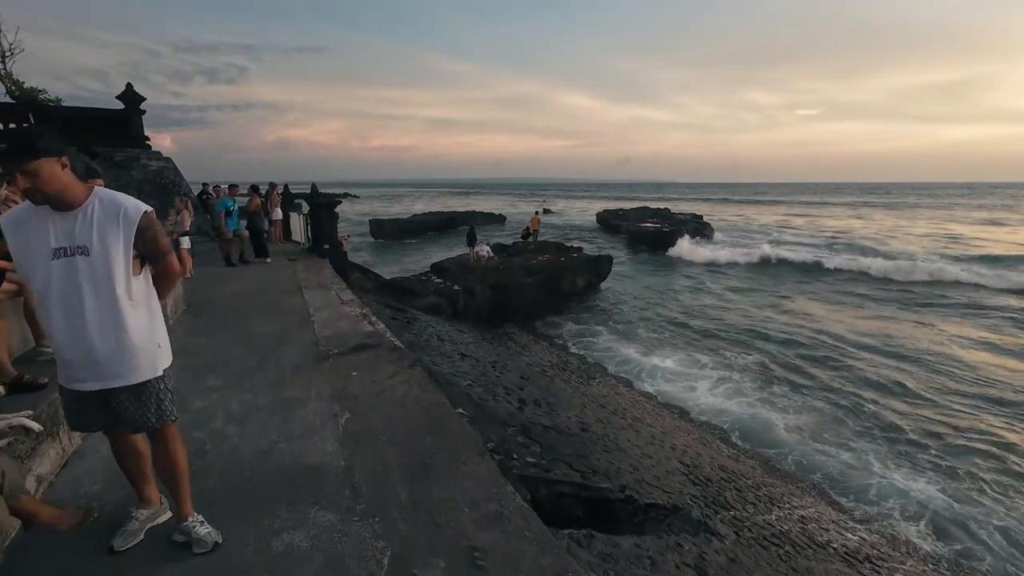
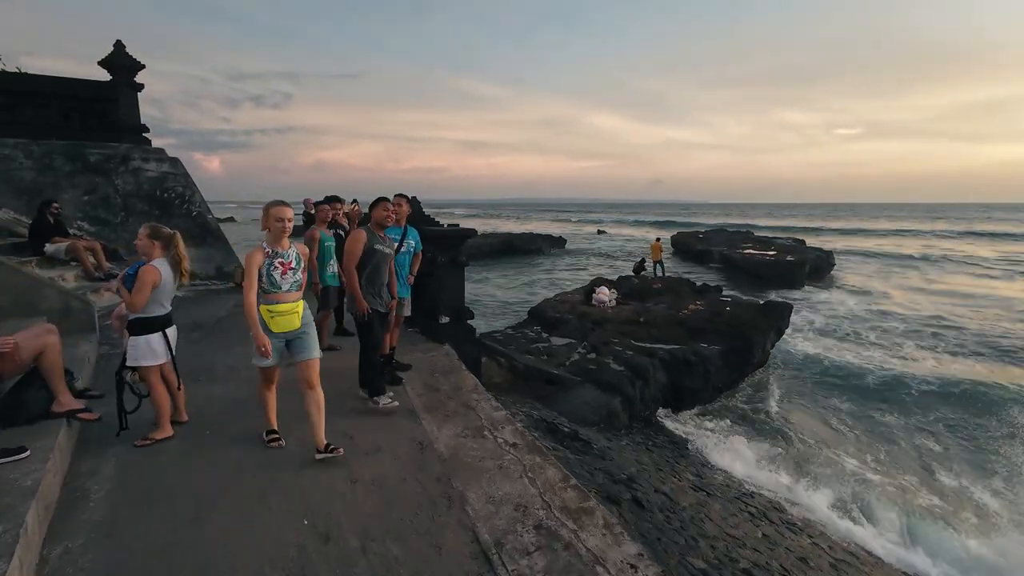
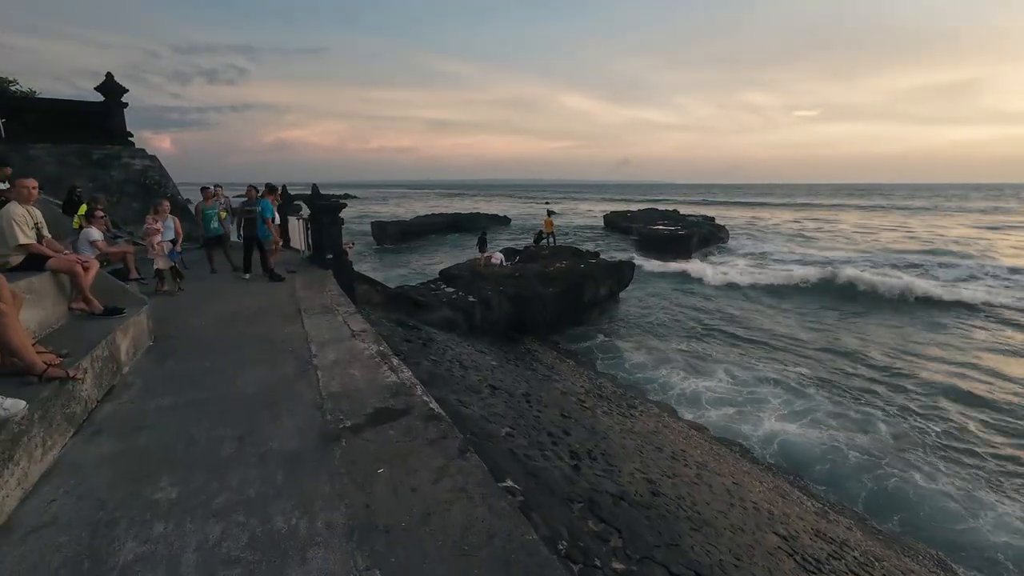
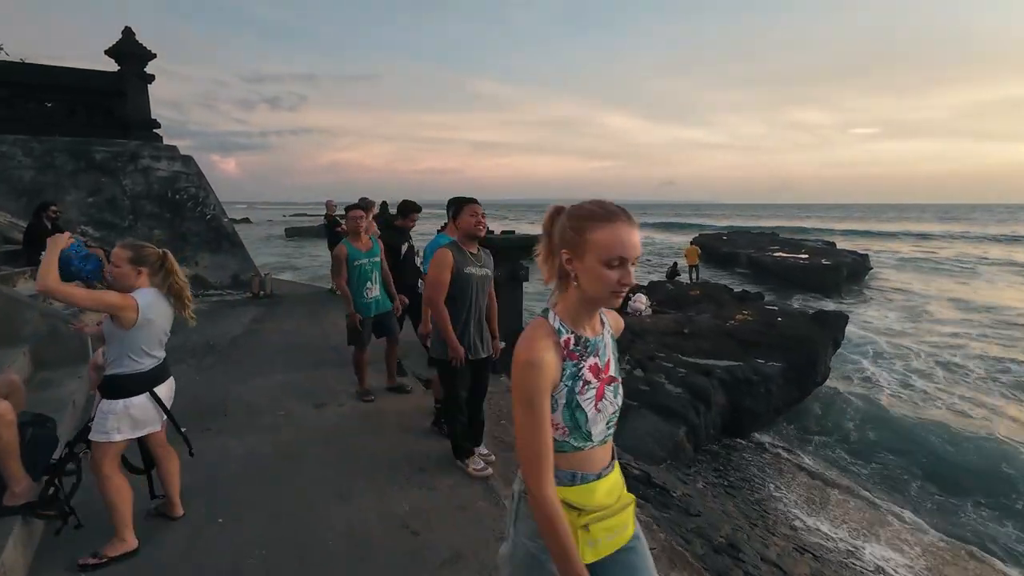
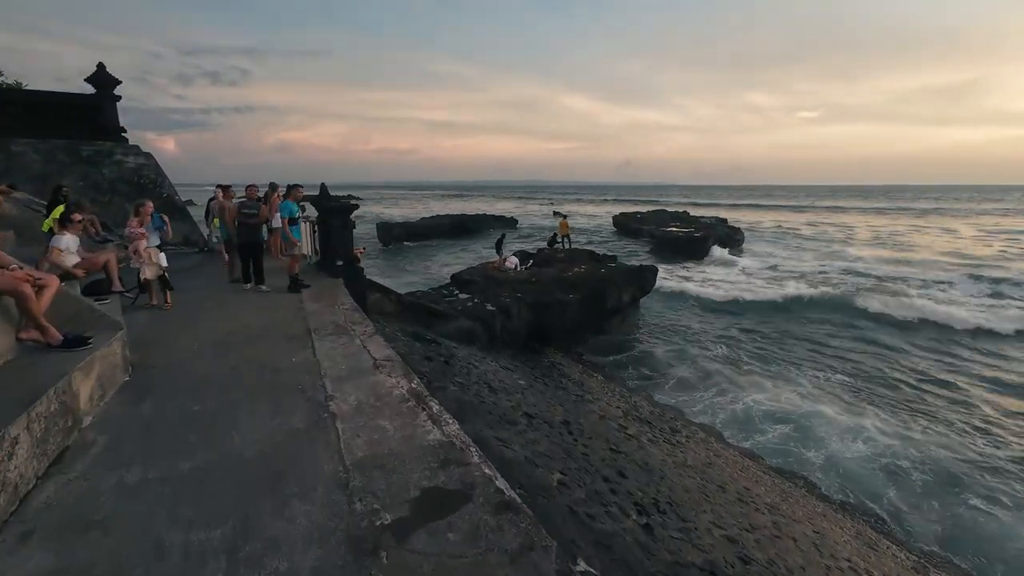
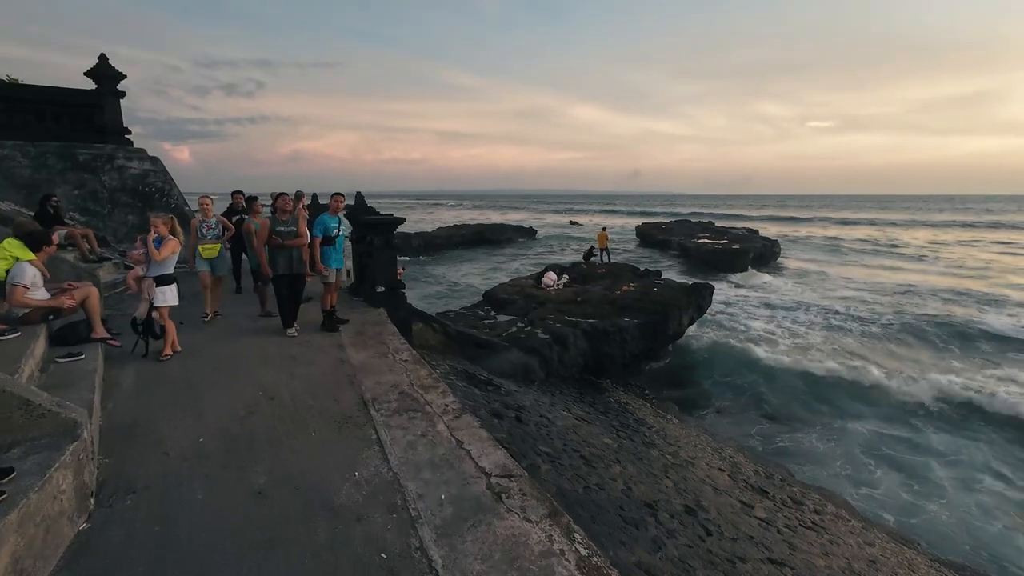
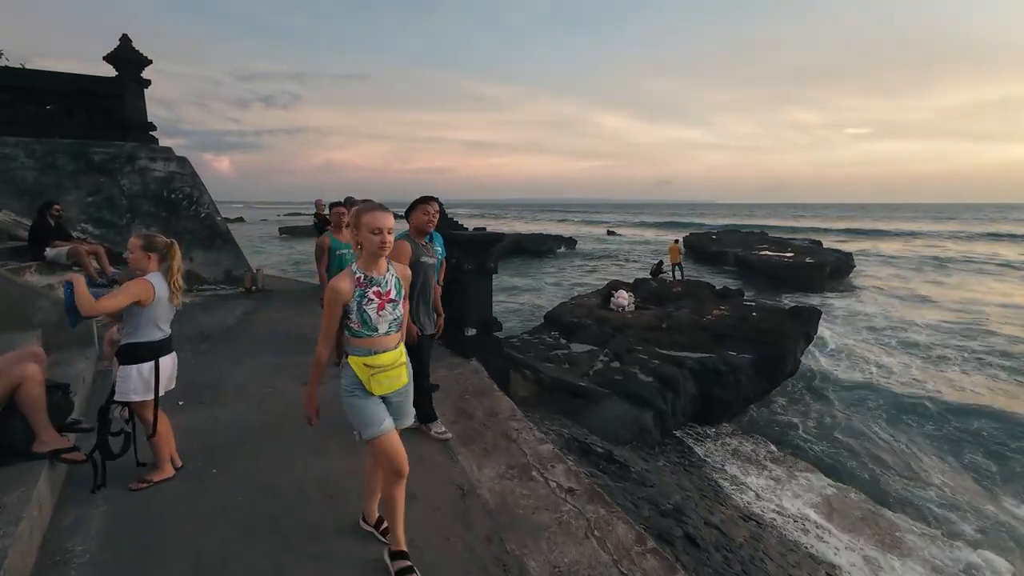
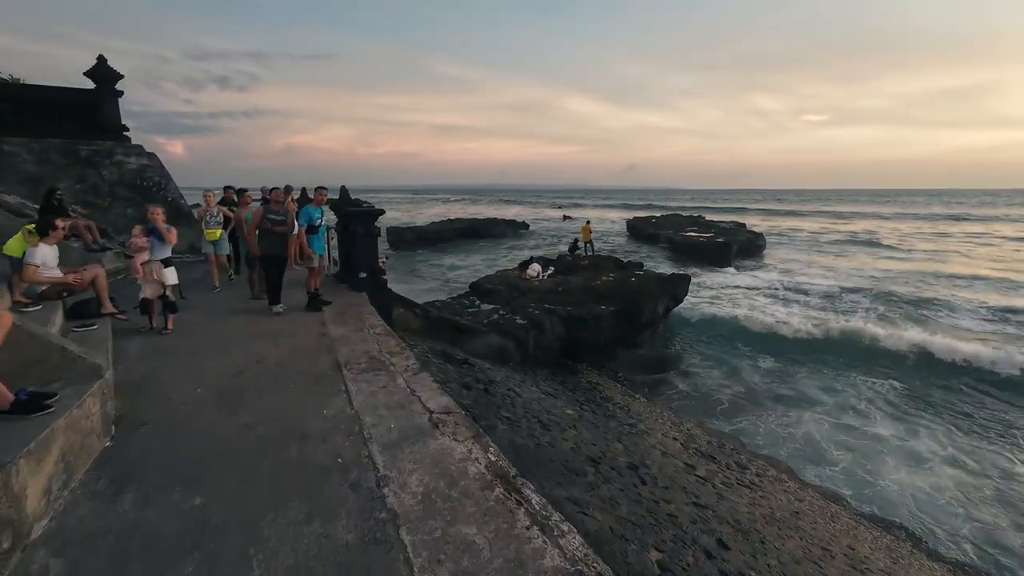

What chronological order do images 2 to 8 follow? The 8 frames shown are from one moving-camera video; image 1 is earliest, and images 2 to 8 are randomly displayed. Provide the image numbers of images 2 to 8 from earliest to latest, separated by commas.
3, 5, 8, 6, 2, 7, 4
